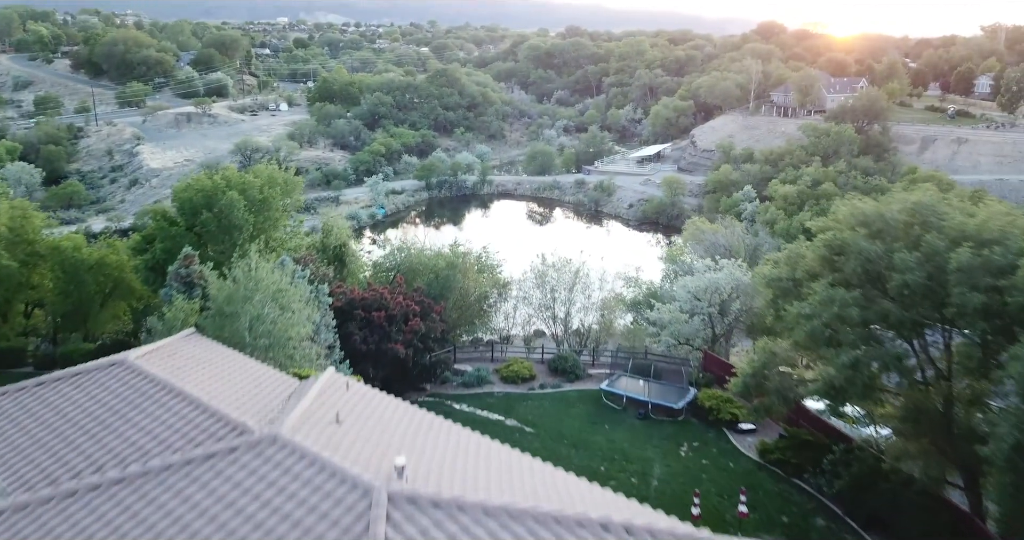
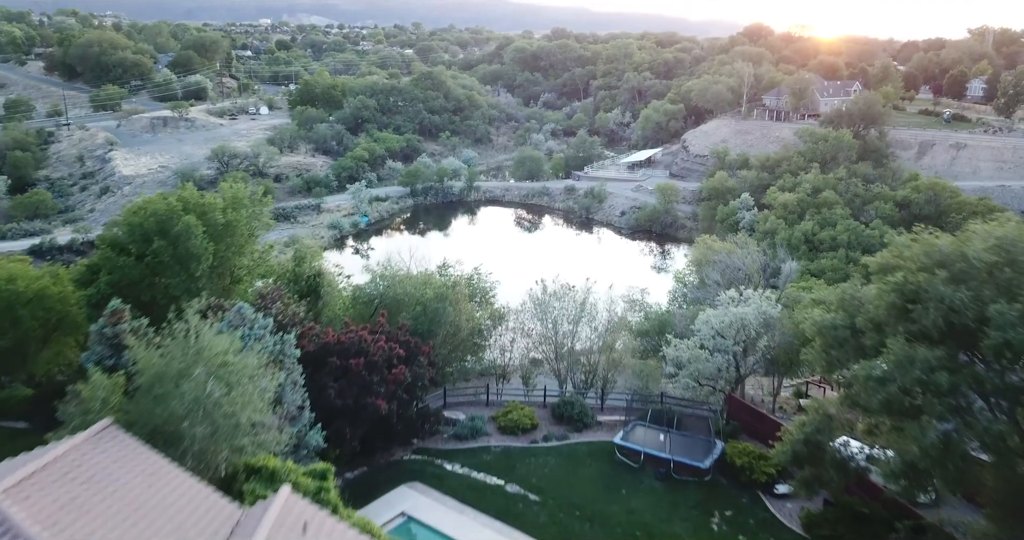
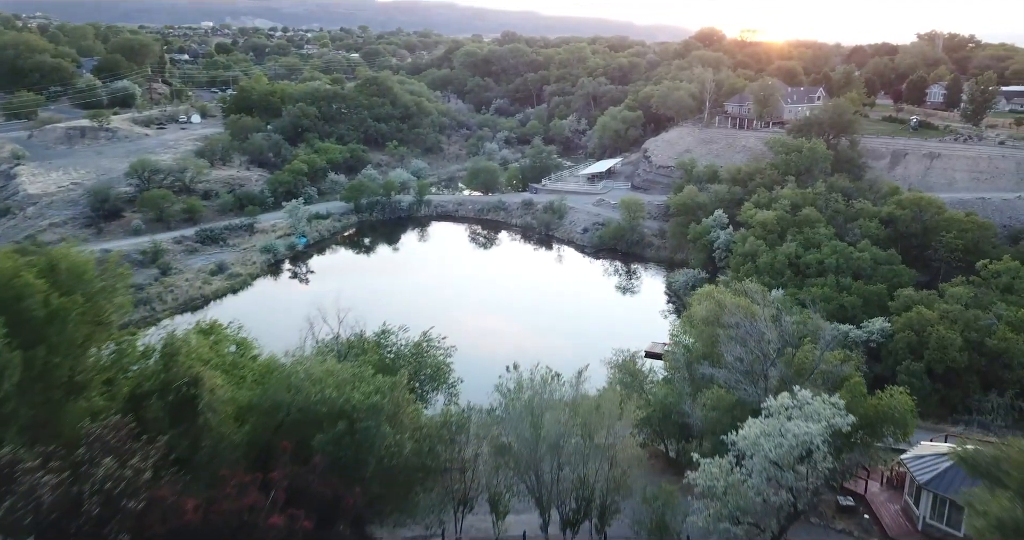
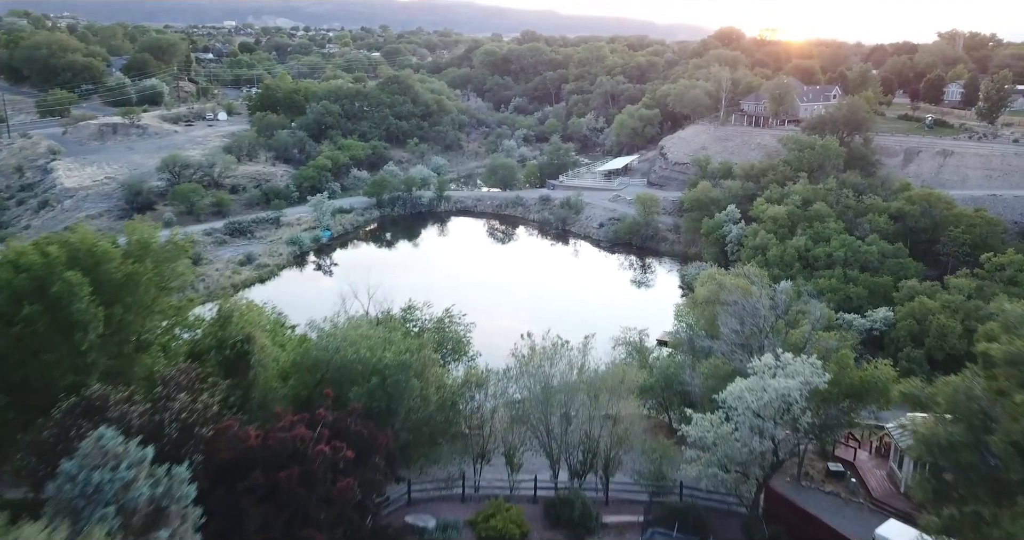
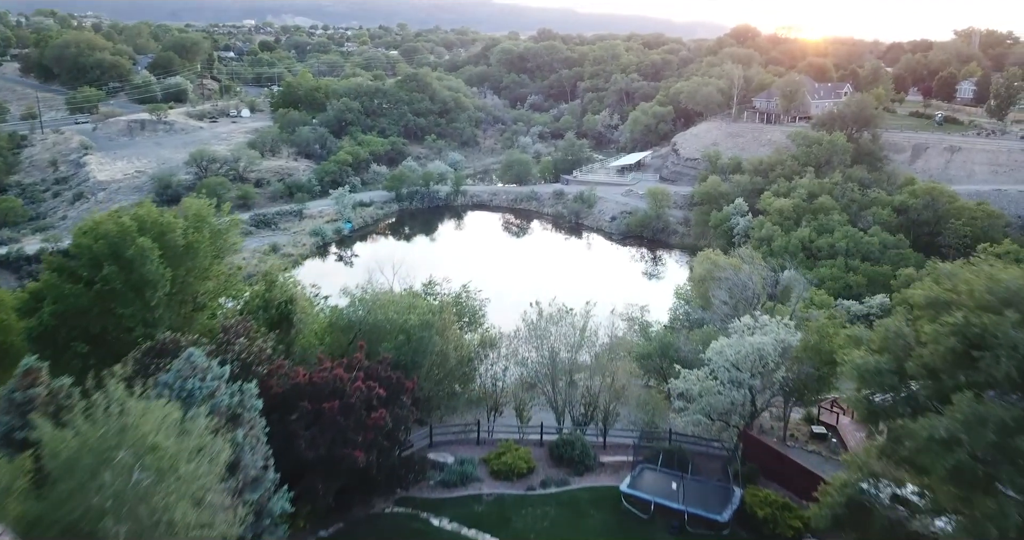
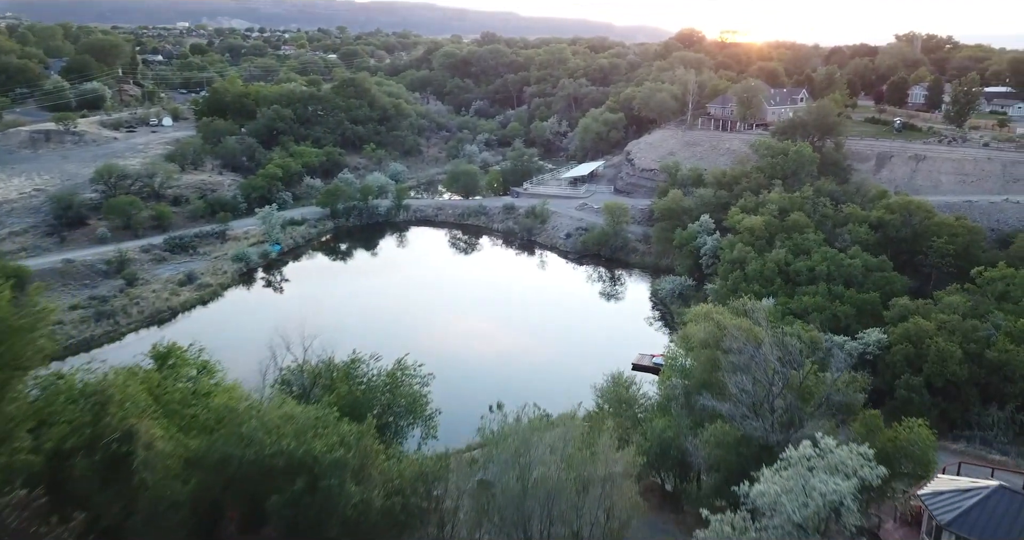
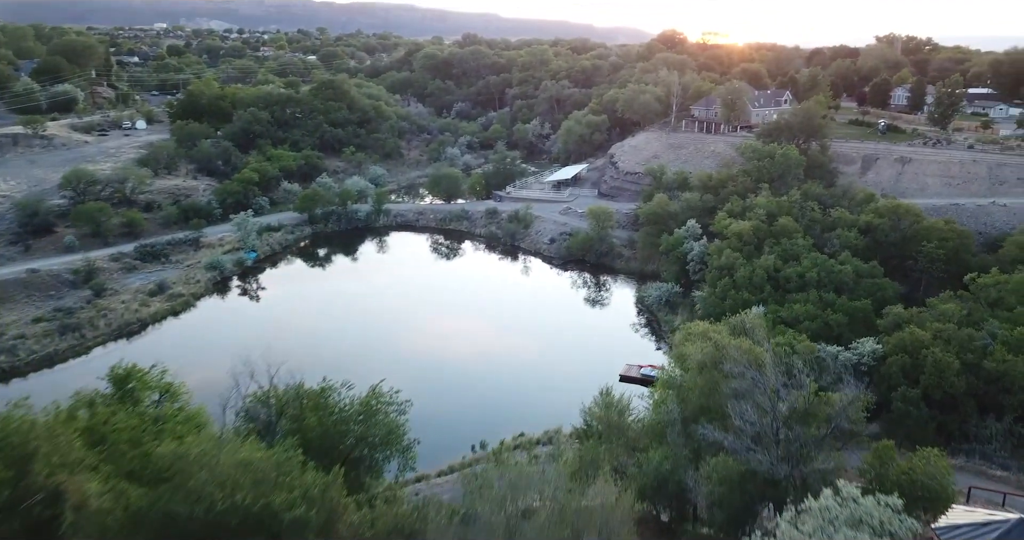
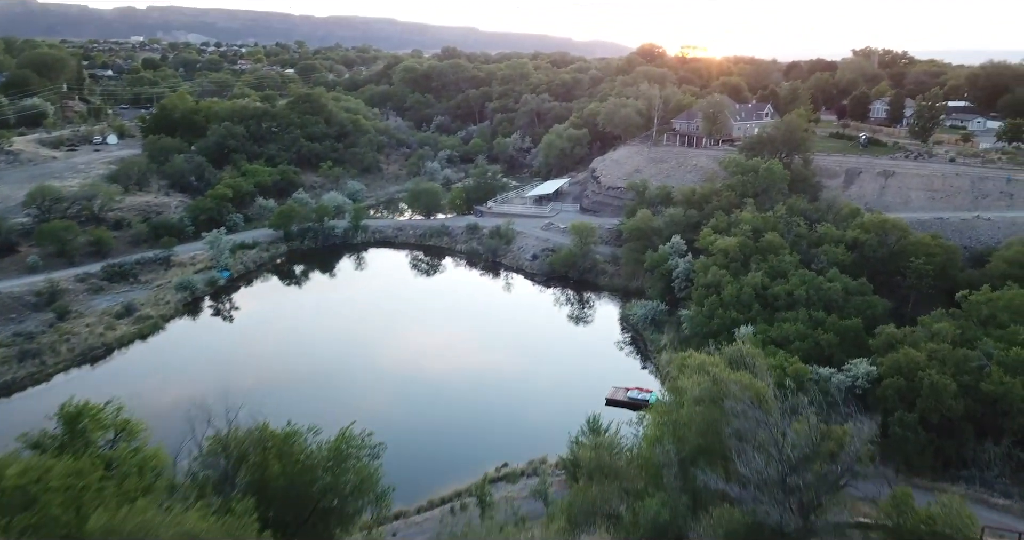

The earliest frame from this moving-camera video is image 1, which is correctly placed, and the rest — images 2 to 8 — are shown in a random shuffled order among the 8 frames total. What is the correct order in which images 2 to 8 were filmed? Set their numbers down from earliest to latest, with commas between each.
2, 5, 4, 3, 6, 7, 8
